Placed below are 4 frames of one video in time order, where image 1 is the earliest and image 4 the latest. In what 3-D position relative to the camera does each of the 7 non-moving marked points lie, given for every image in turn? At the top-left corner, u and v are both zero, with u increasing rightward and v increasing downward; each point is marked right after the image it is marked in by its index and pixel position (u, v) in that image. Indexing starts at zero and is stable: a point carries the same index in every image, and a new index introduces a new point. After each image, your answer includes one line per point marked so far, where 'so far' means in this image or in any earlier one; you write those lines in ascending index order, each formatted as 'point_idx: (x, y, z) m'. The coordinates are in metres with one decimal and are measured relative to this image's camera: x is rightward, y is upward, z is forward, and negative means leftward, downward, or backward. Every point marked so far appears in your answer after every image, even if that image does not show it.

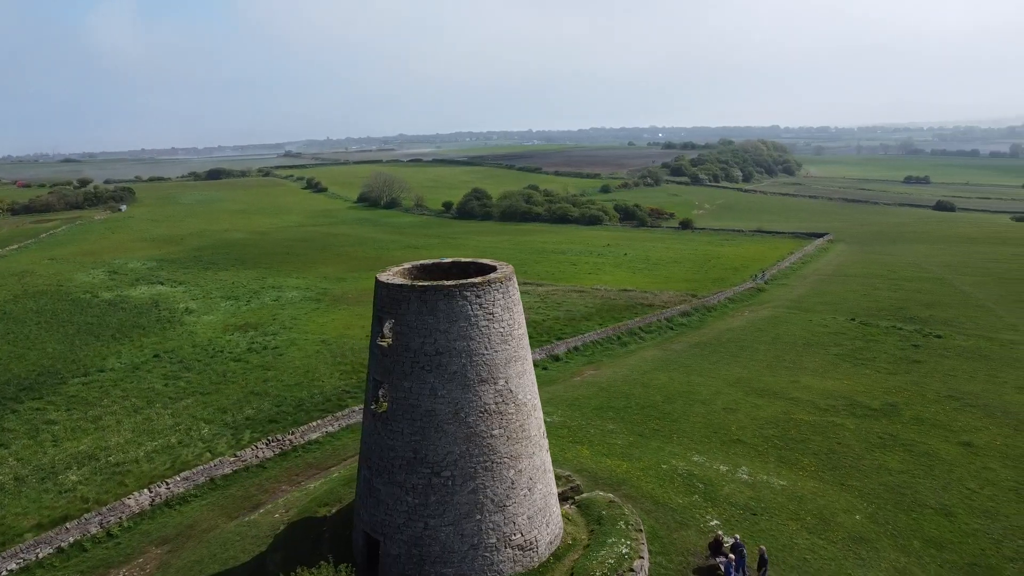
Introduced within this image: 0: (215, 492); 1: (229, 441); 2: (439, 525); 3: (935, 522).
0: (-5.7, -3.9, +15.8) m
1: (-6.6, -3.5, +19.1) m
2: (-1.0, -3.3, +11.4) m
3: (+7.9, -4.4, +15.3) m
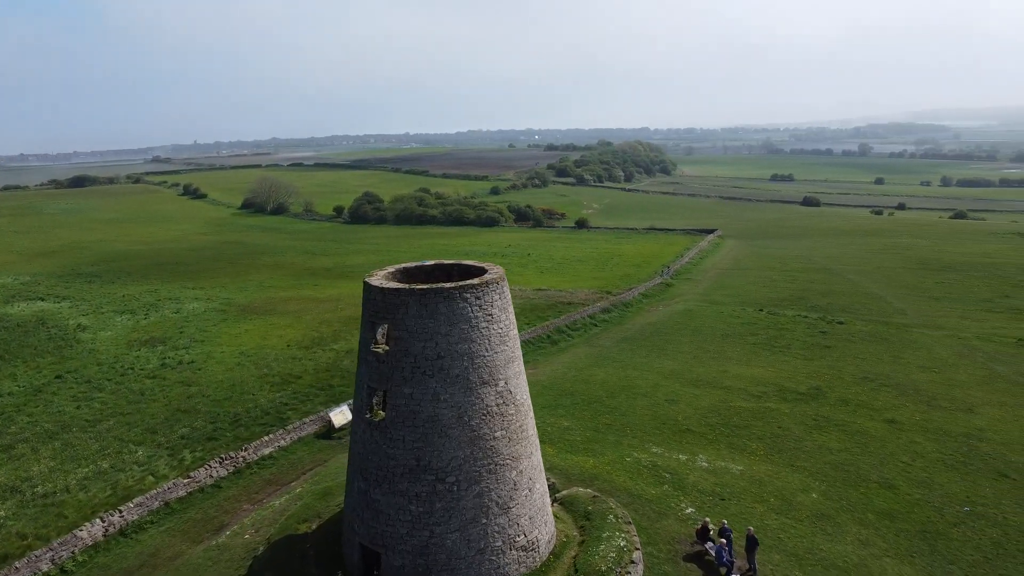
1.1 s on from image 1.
0: (-6.2, -4.2, +14.9) m
1: (-7.5, -3.8, +18.0) m
2: (-0.9, -3.3, +11.2) m
3: (+7.4, -4.1, +16.4) m
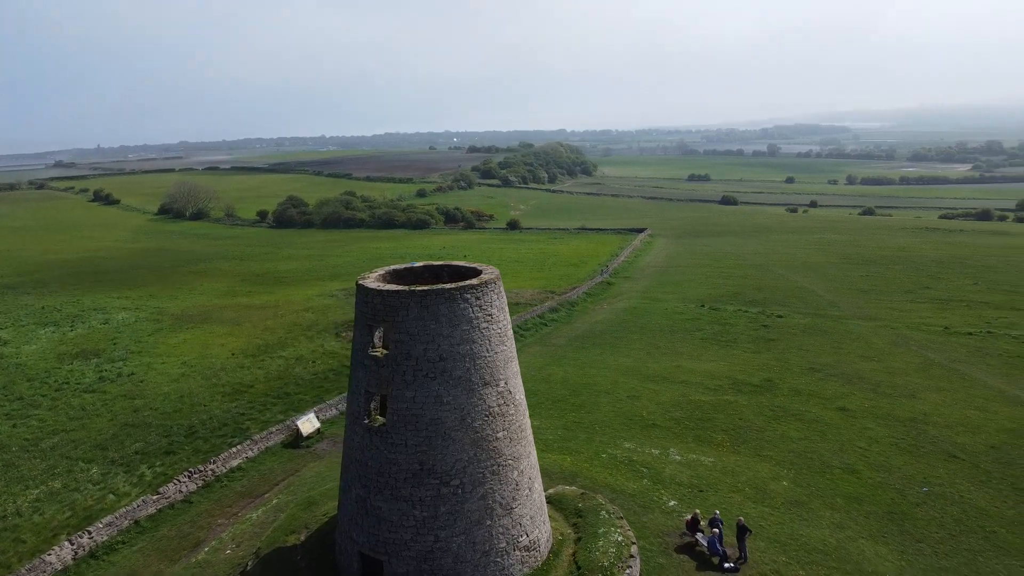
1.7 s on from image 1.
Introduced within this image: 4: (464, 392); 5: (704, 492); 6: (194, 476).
0: (-6.4, -4.3, +14.2) m
1: (-8.1, -4.0, +17.2) m
2: (-0.8, -3.4, +11.1) m
3: (+6.9, -4.0, +17.0) m
4: (-0.7, -1.4, +11.0) m
5: (+3.7, -3.9, +15.8) m
6: (-6.2, -3.7, +16.0) m
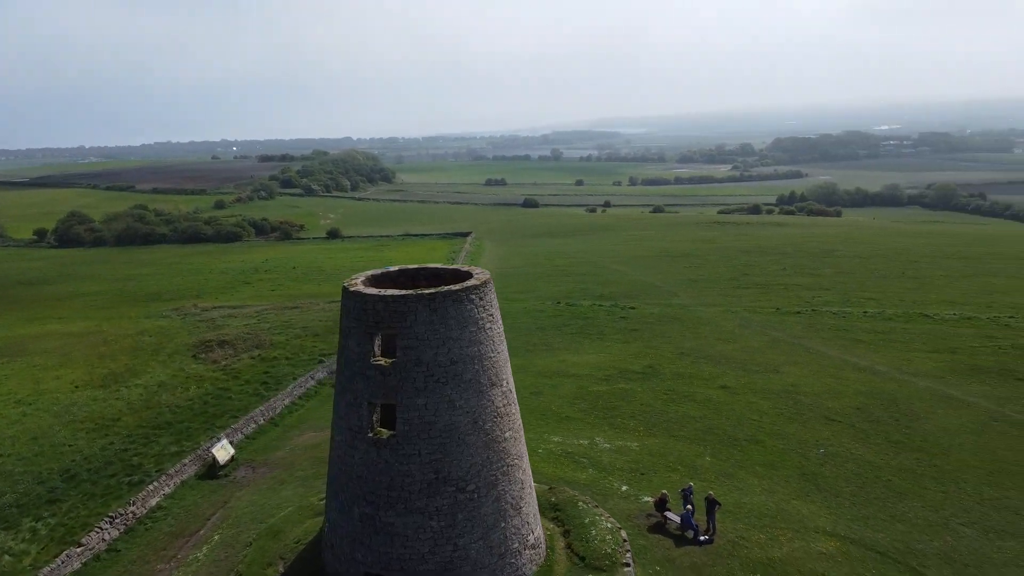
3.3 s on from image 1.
0: (-6.7, -4.7, +12.5) m
1: (-9.0, -4.5, +14.9) m
2: (-0.6, -3.4, +10.8) m
3: (+5.5, -3.6, +18.5) m
4: (-0.5, -1.4, +10.8) m
5: (+2.7, -3.7, +16.5) m
6: (-7.0, -4.0, +14.2) m
